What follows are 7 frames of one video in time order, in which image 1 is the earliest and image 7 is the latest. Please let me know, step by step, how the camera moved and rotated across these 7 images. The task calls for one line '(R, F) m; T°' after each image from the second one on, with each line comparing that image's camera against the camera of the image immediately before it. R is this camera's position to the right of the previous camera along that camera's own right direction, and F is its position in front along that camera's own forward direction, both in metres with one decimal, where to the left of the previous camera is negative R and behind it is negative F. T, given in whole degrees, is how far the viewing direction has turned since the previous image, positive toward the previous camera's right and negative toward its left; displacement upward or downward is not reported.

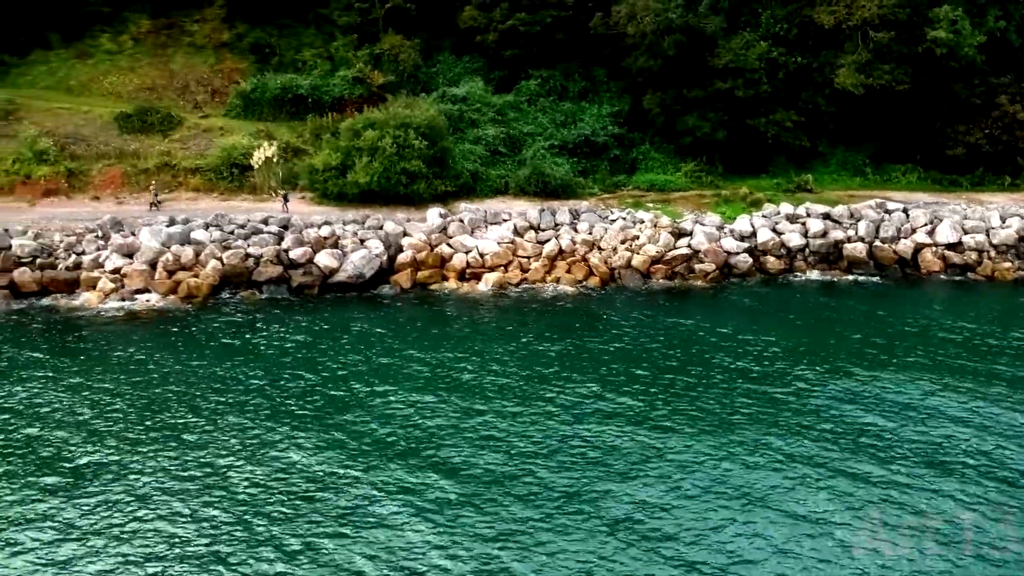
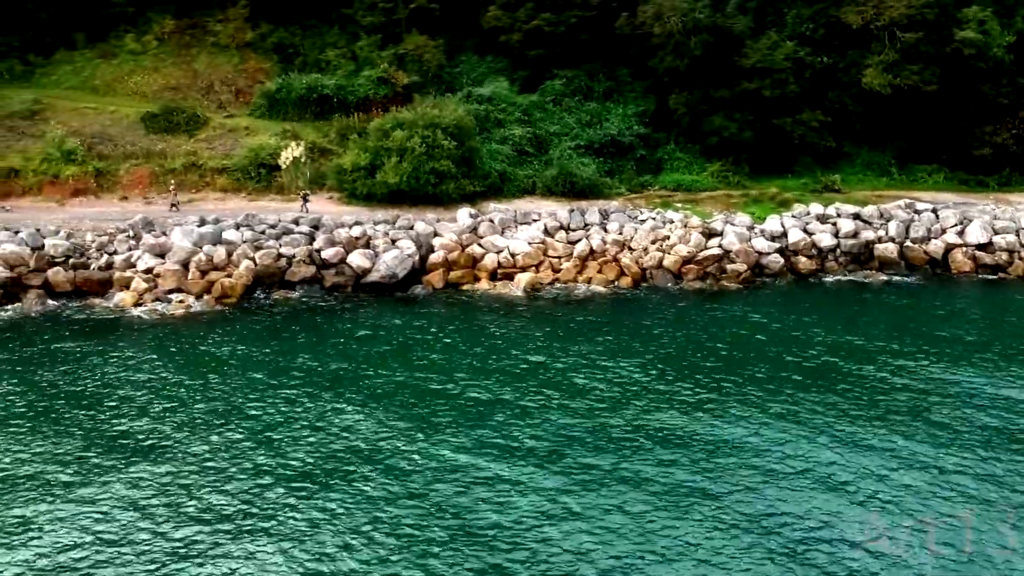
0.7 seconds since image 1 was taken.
(-1.8, 0.0) m; 0°
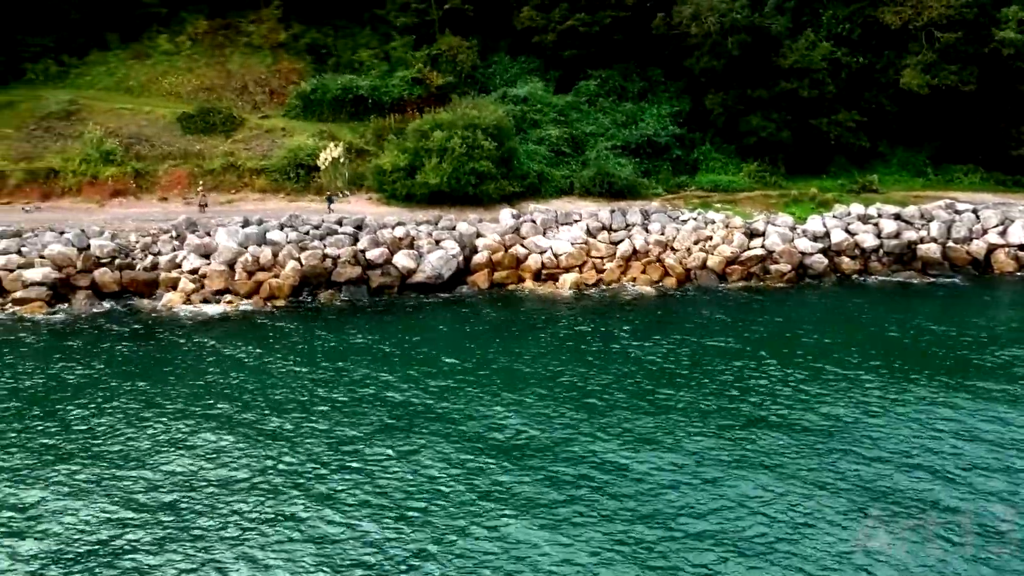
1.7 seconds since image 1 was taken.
(-2.5, 0.0) m; 0°
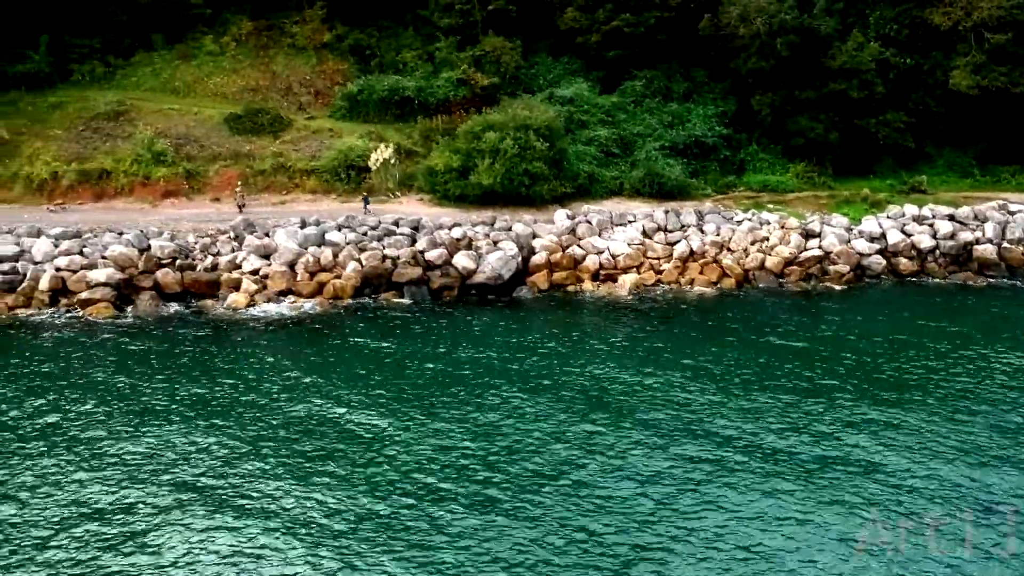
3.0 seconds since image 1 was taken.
(-3.3, -0.1) m; 0°
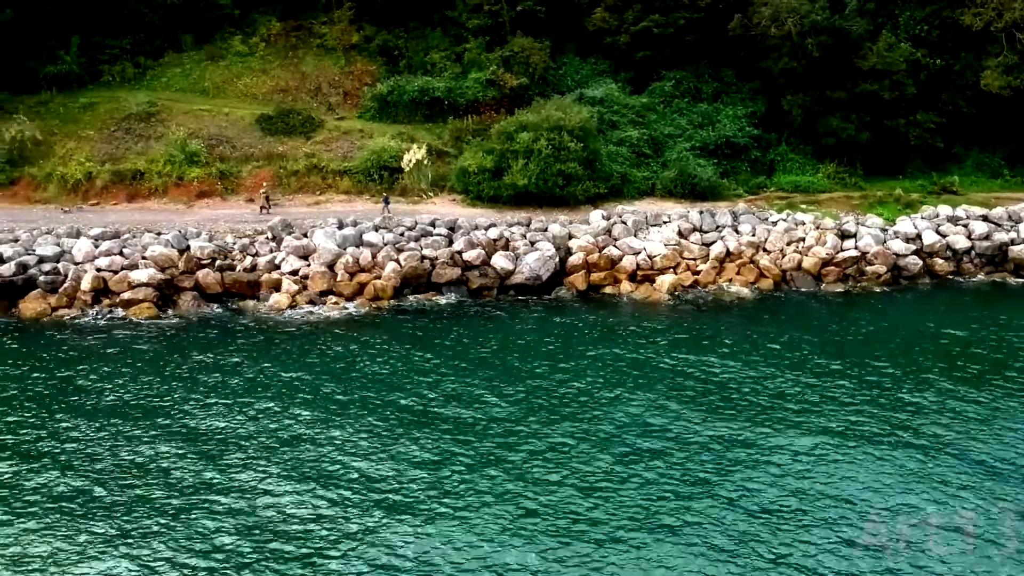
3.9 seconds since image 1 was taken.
(-2.1, -0.1) m; 0°
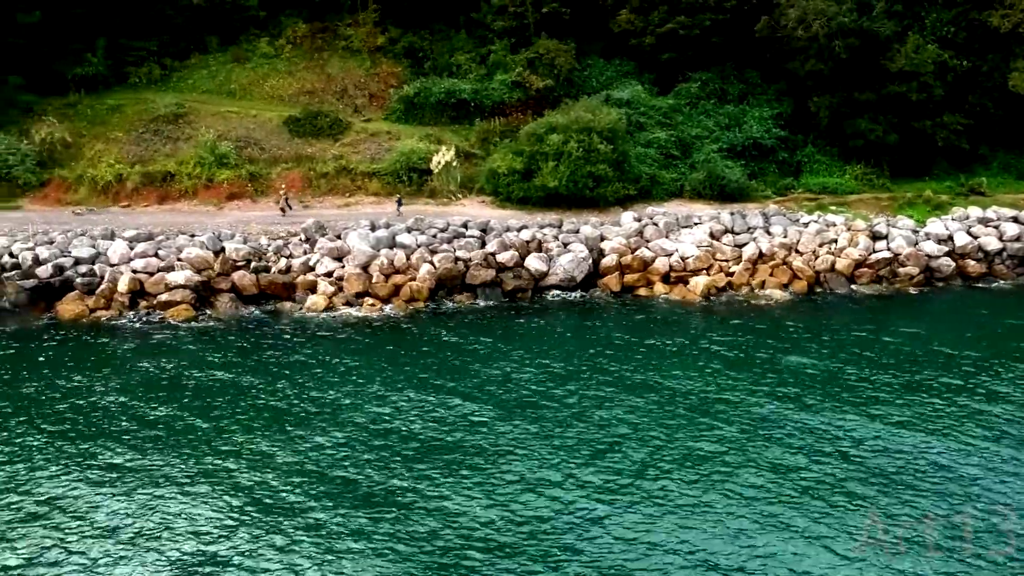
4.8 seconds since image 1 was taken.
(-1.9, -0.1) m; 0°
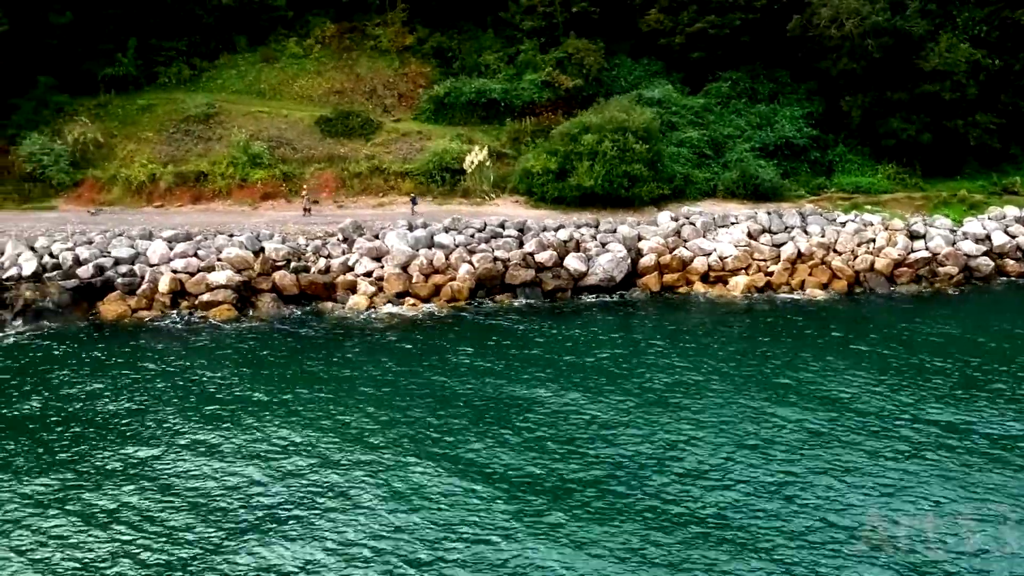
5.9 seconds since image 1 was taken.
(-2.2, 0.0) m; 0°
